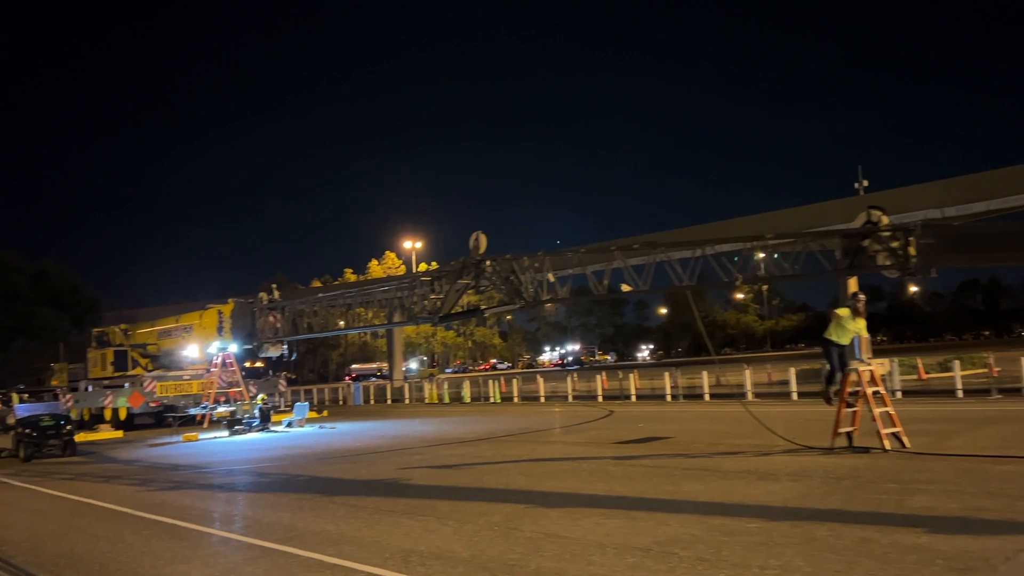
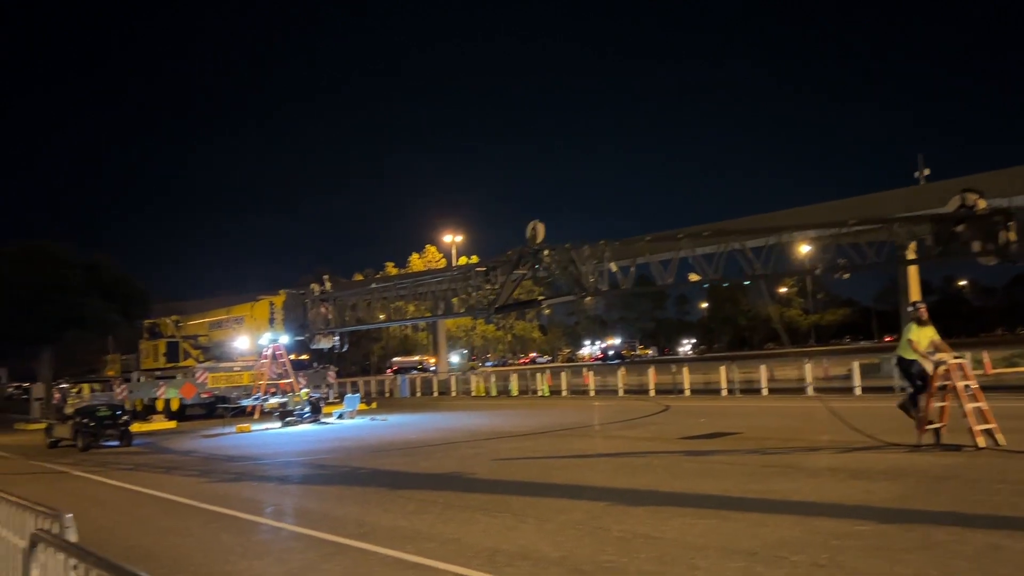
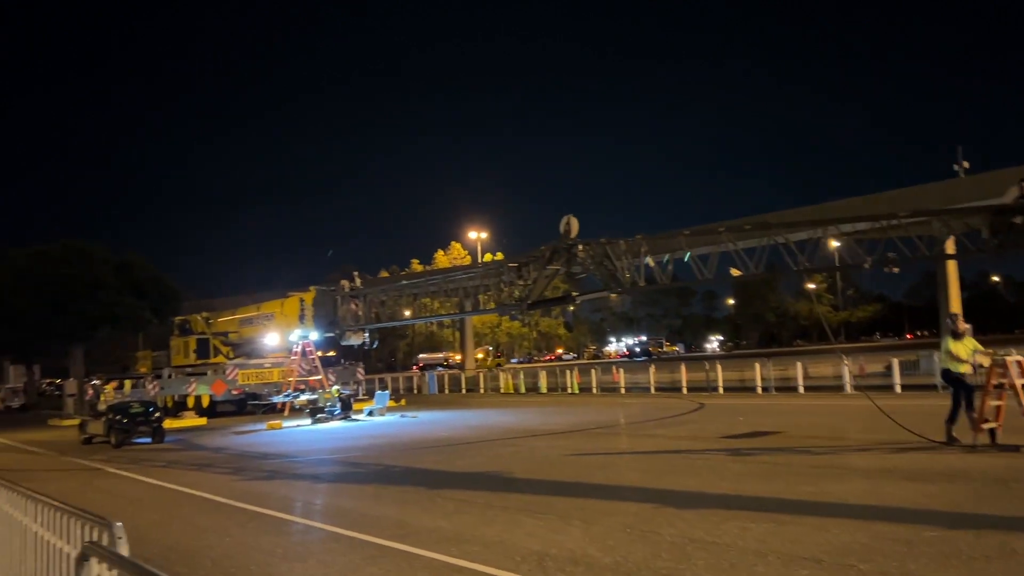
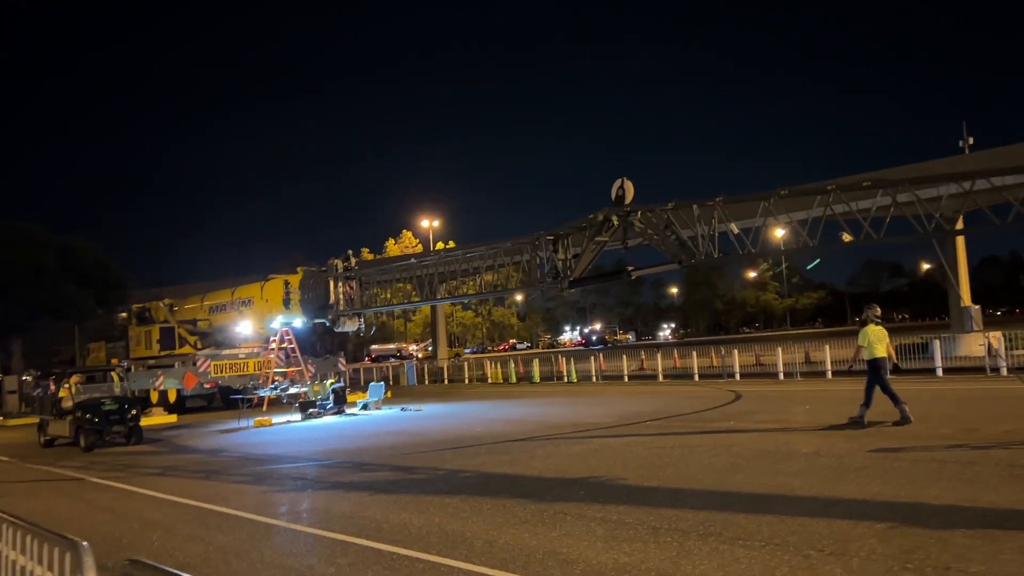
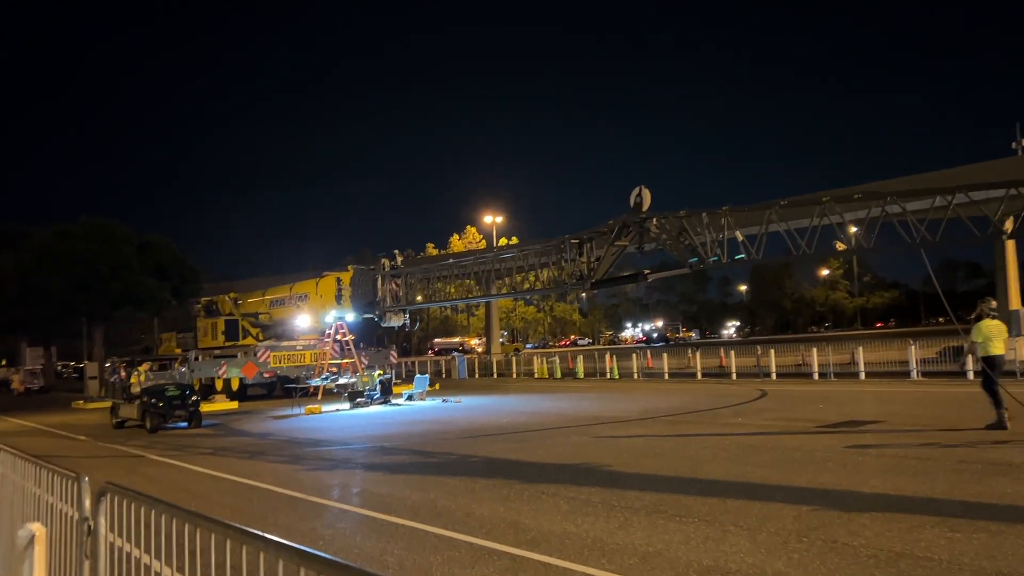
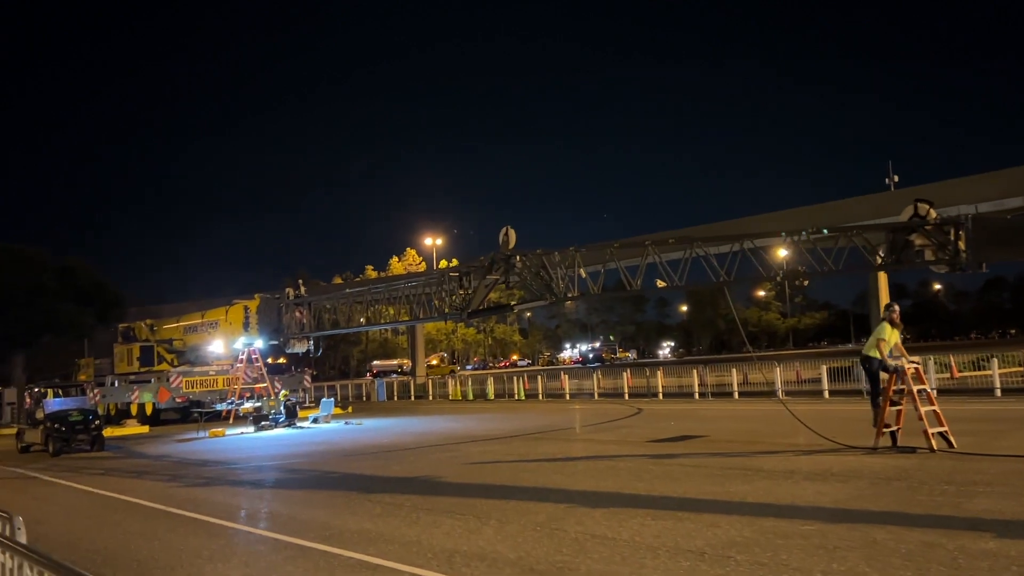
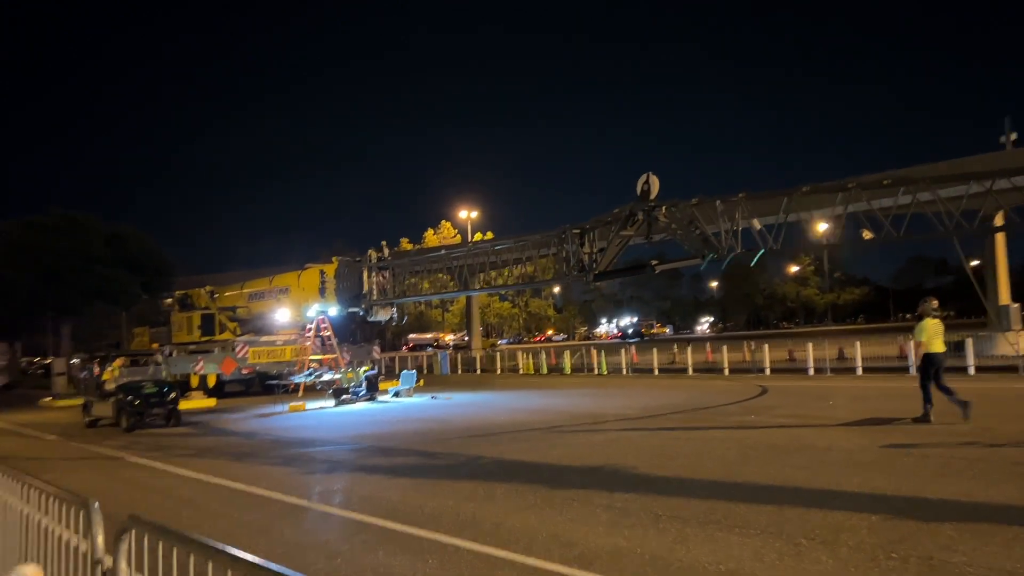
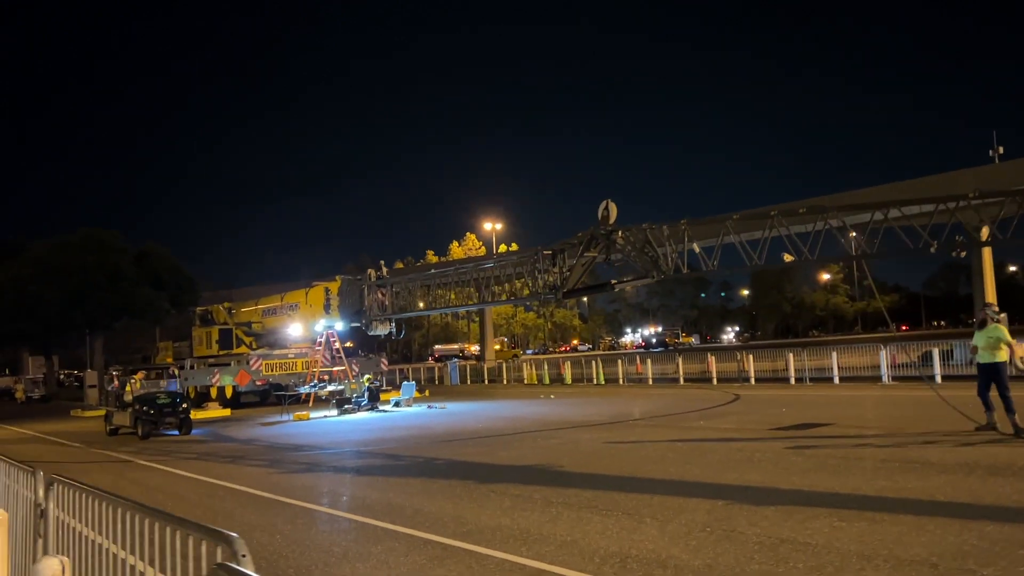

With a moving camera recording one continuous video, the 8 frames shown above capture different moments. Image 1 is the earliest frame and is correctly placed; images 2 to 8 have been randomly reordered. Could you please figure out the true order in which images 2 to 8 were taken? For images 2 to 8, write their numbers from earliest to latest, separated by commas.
6, 2, 3, 8, 5, 7, 4
